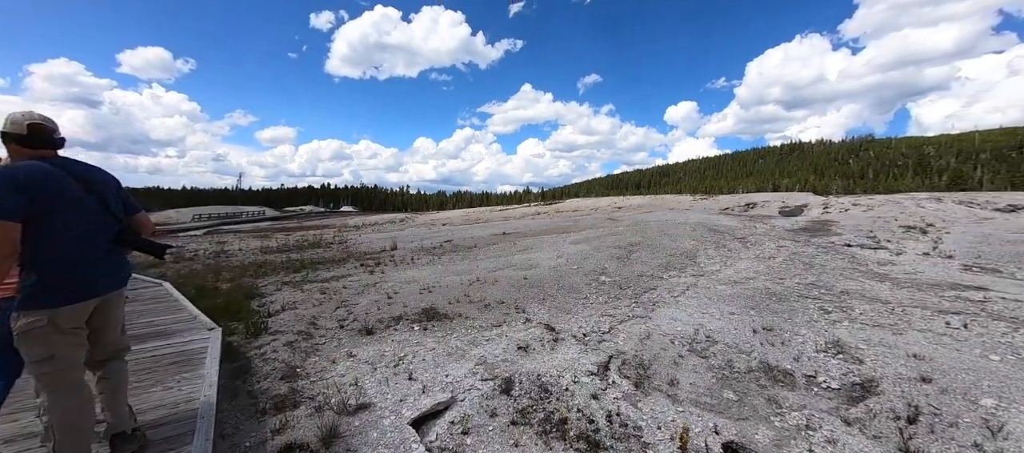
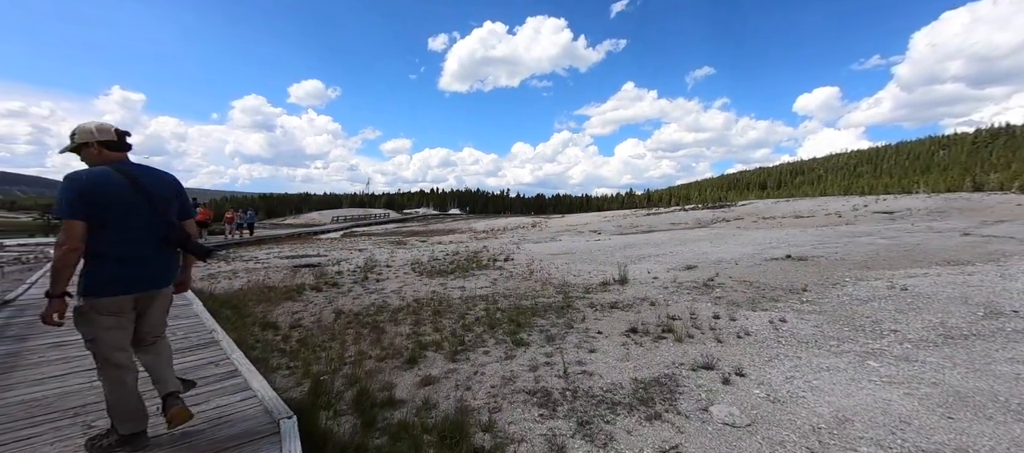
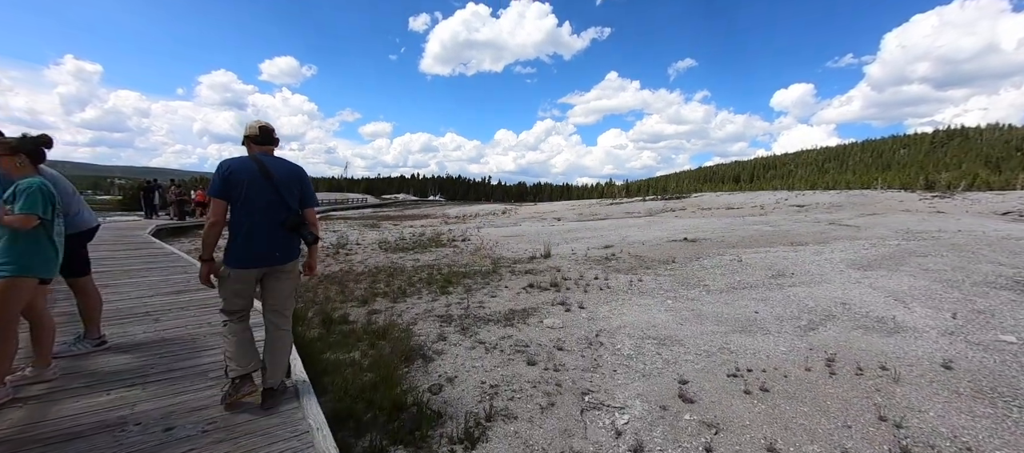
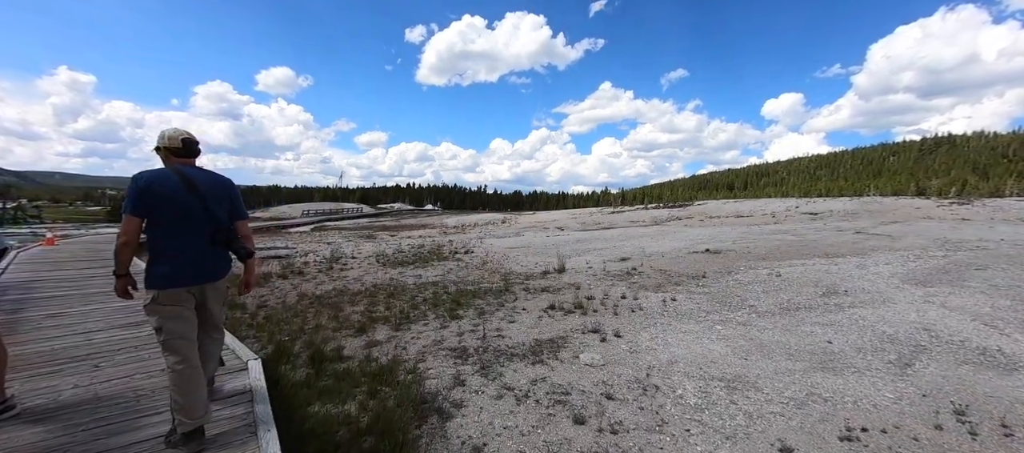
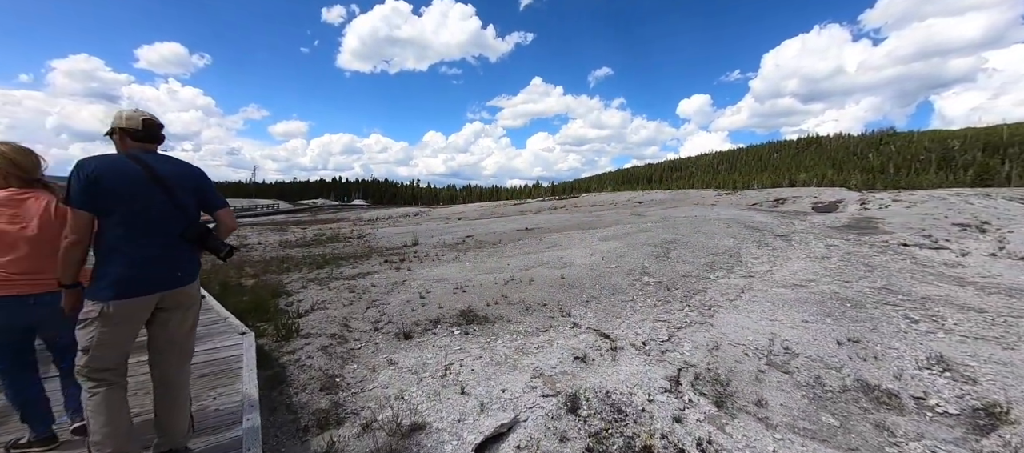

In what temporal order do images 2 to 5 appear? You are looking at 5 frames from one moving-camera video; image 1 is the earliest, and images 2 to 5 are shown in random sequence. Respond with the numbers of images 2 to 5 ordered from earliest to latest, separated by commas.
5, 3, 4, 2
